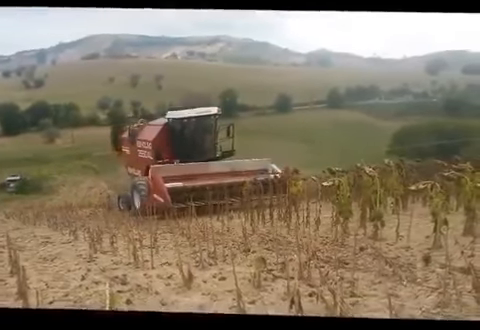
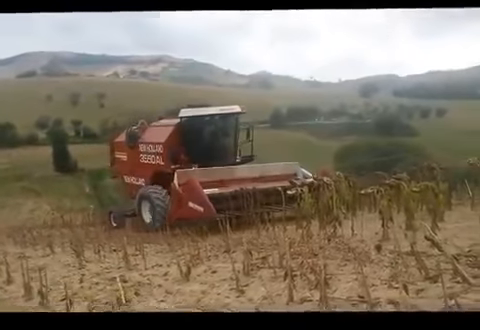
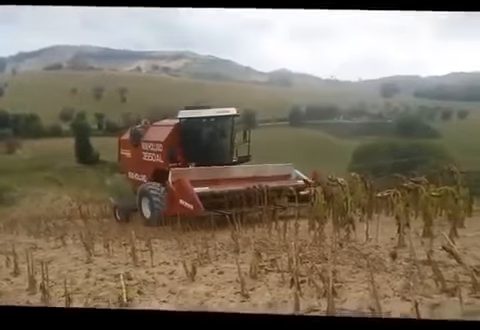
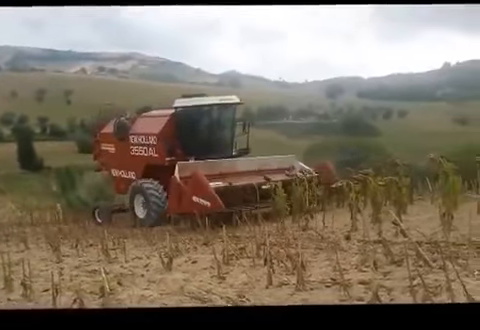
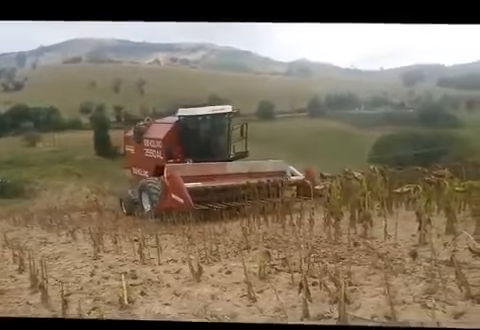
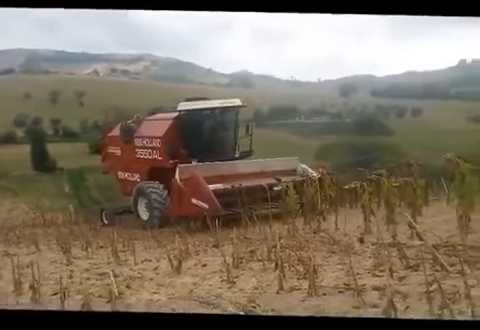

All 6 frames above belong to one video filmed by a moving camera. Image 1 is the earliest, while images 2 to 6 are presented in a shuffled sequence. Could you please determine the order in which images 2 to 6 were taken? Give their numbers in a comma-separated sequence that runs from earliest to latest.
5, 3, 2, 6, 4
